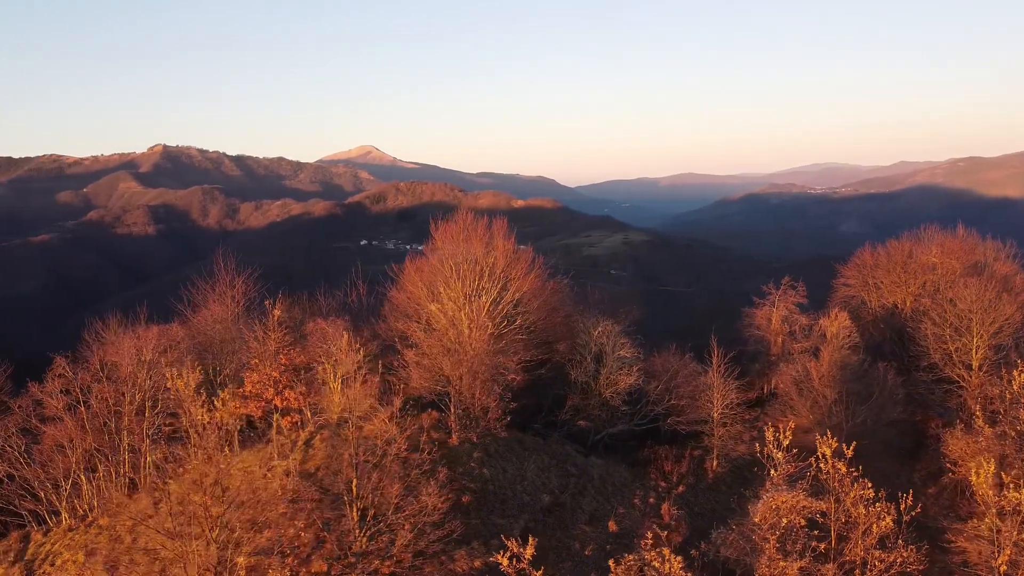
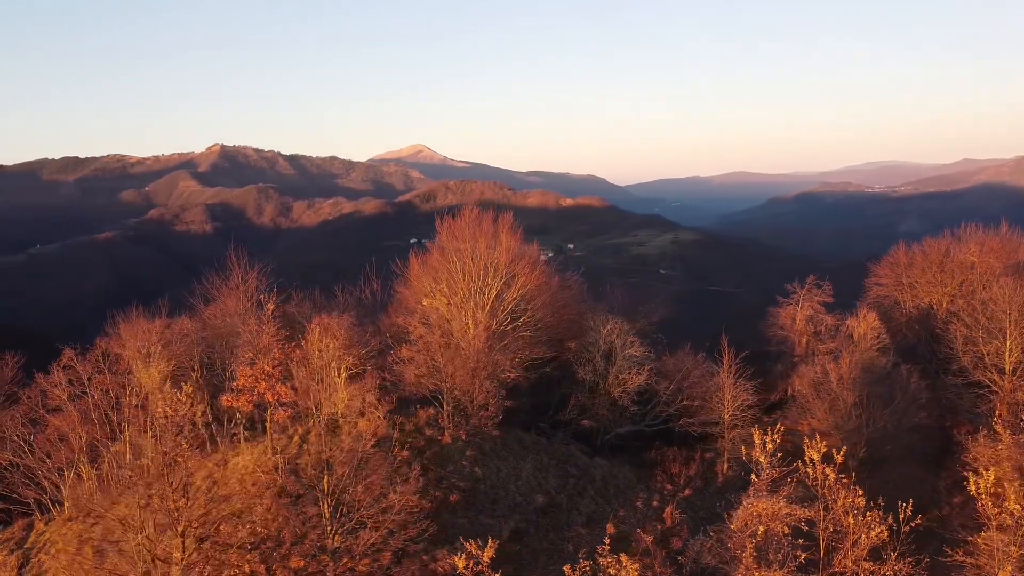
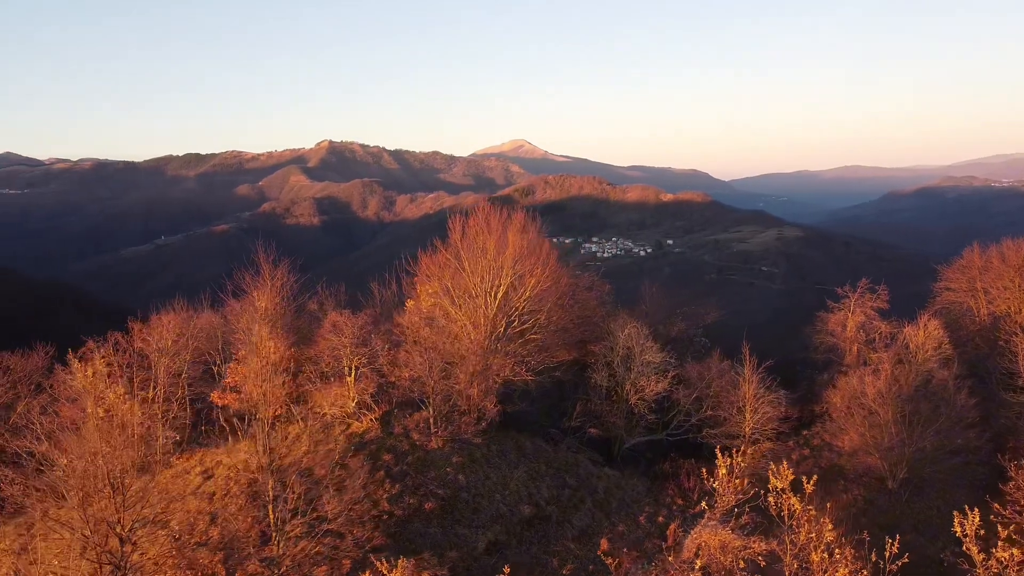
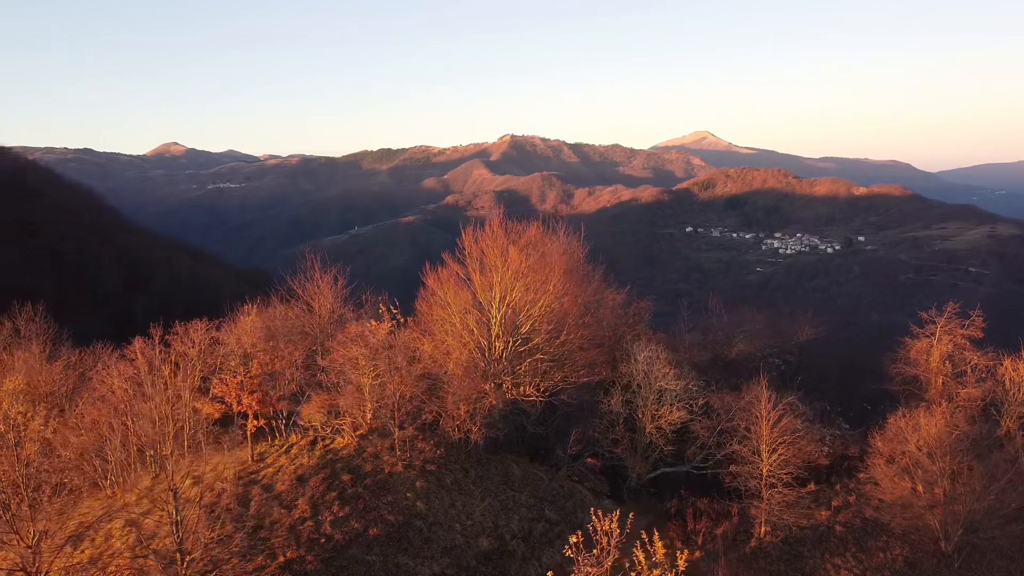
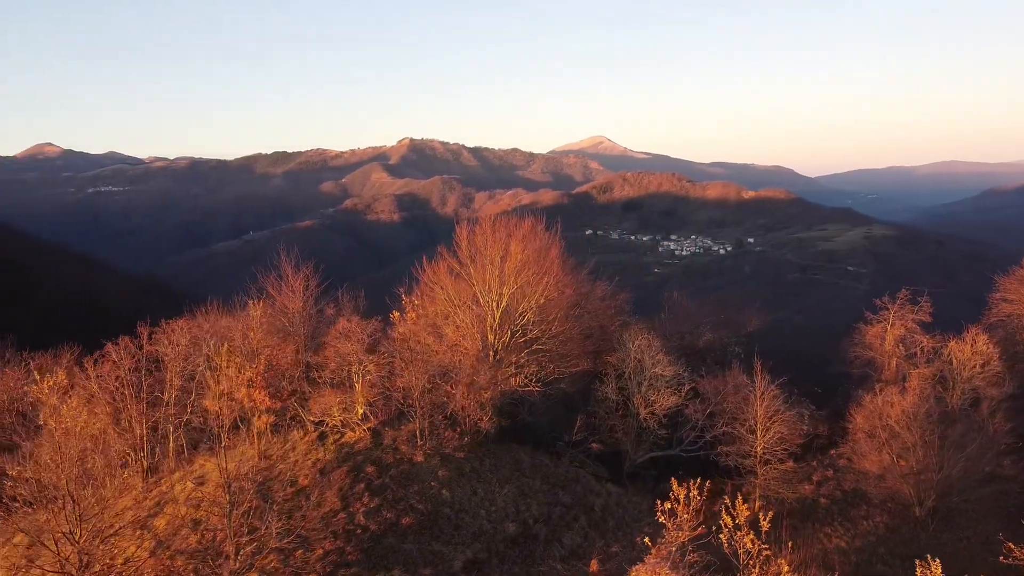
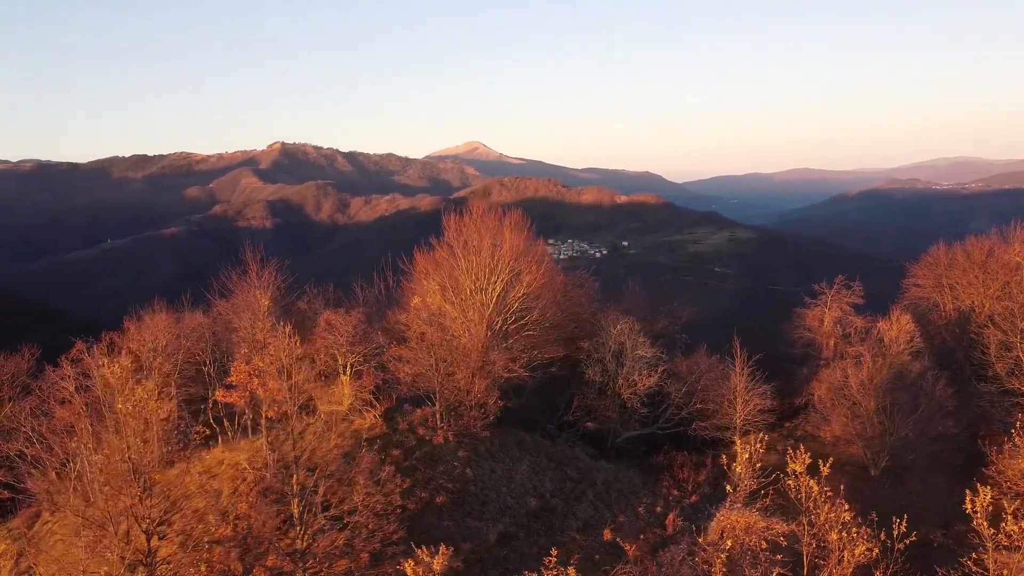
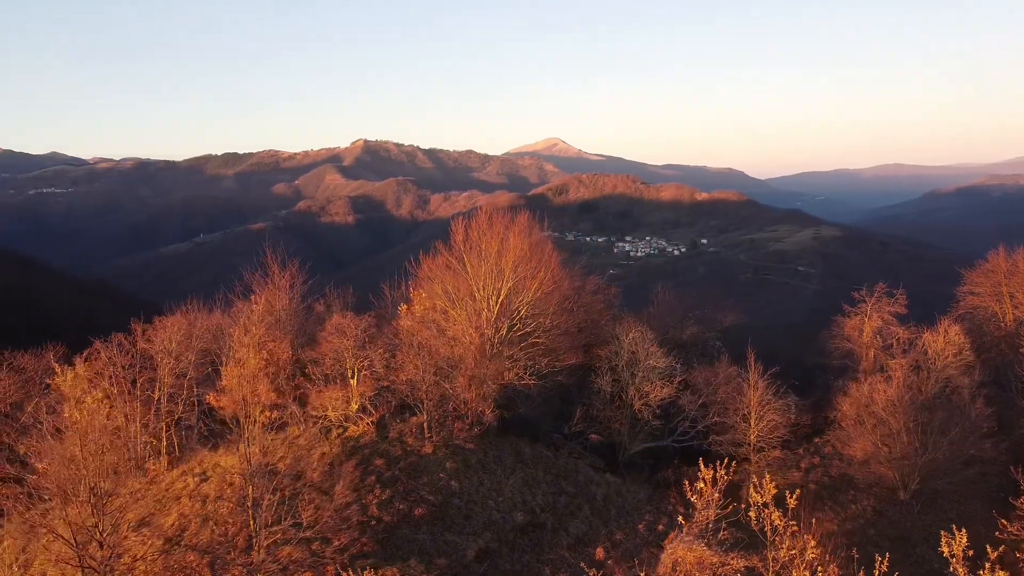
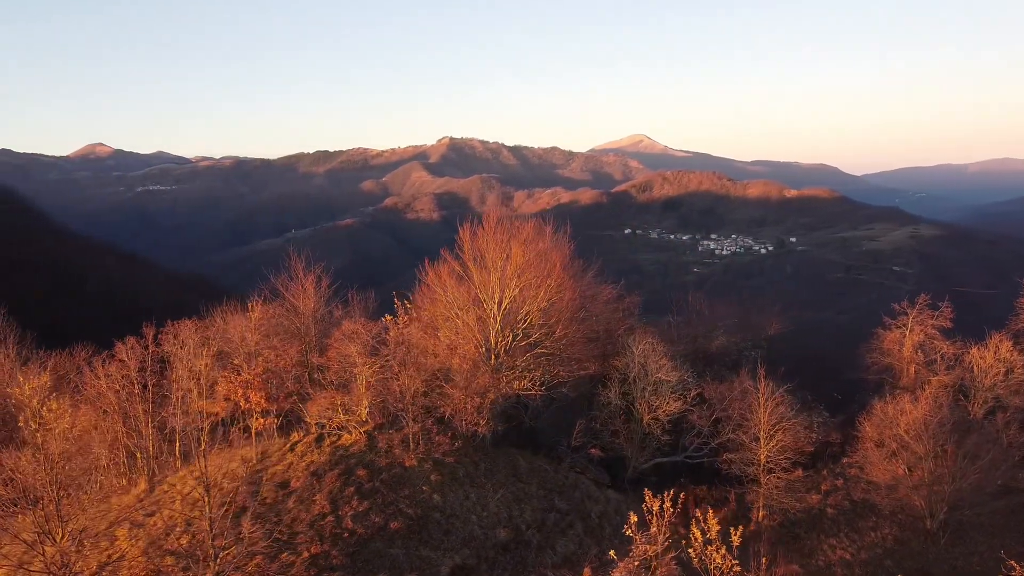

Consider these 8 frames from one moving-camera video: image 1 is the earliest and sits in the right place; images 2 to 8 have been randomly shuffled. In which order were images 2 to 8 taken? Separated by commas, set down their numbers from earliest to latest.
2, 6, 3, 7, 5, 8, 4
